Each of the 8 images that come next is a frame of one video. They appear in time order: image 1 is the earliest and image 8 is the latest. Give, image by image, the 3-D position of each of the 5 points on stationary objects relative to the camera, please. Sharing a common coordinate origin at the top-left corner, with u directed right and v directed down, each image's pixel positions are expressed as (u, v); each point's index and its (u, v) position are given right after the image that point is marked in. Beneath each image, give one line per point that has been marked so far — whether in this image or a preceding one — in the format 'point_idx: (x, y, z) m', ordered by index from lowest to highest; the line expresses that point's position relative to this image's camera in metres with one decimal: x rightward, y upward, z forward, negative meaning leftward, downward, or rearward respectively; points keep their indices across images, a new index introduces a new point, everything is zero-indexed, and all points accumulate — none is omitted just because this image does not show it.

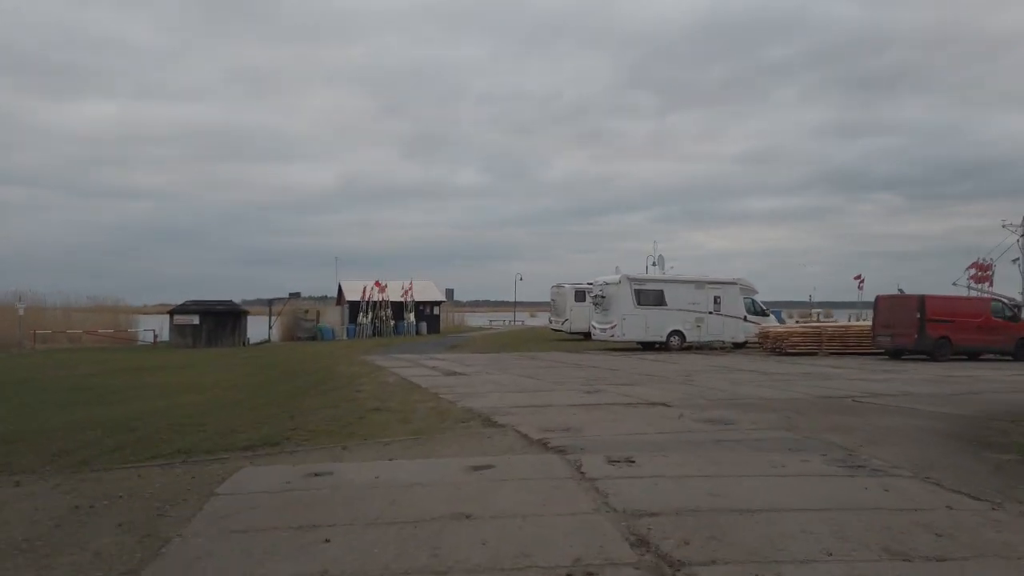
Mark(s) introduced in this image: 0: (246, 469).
0: (-2.9, -2.0, +8.4) m
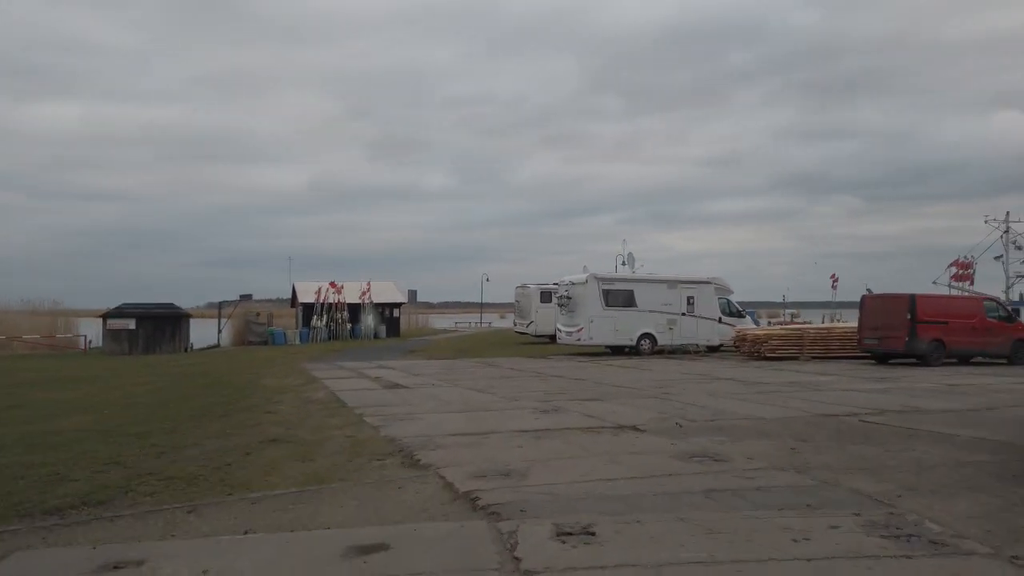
0: (-3.6, -2.0, +5.6) m
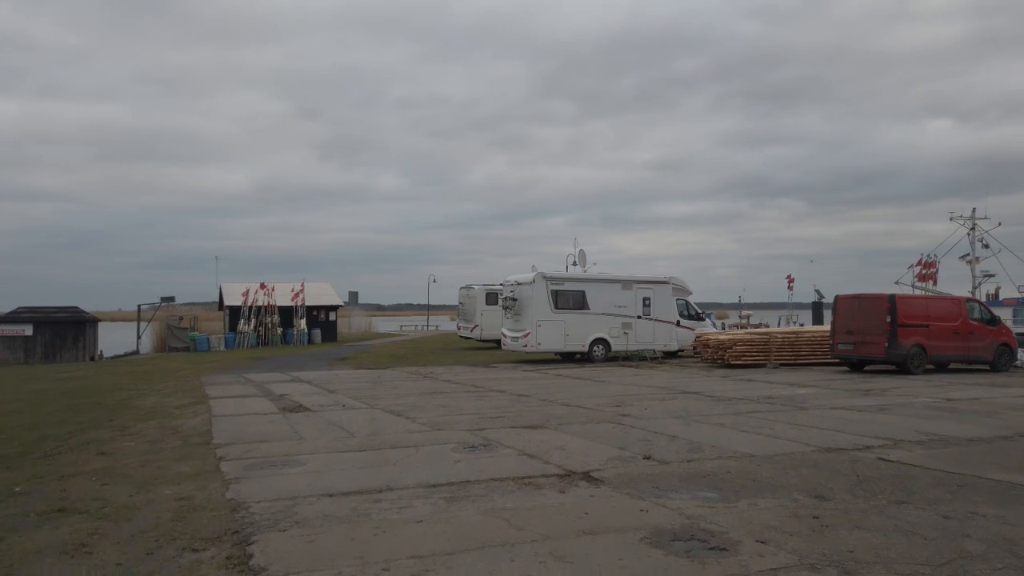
0: (-4.2, -1.9, +2.3) m
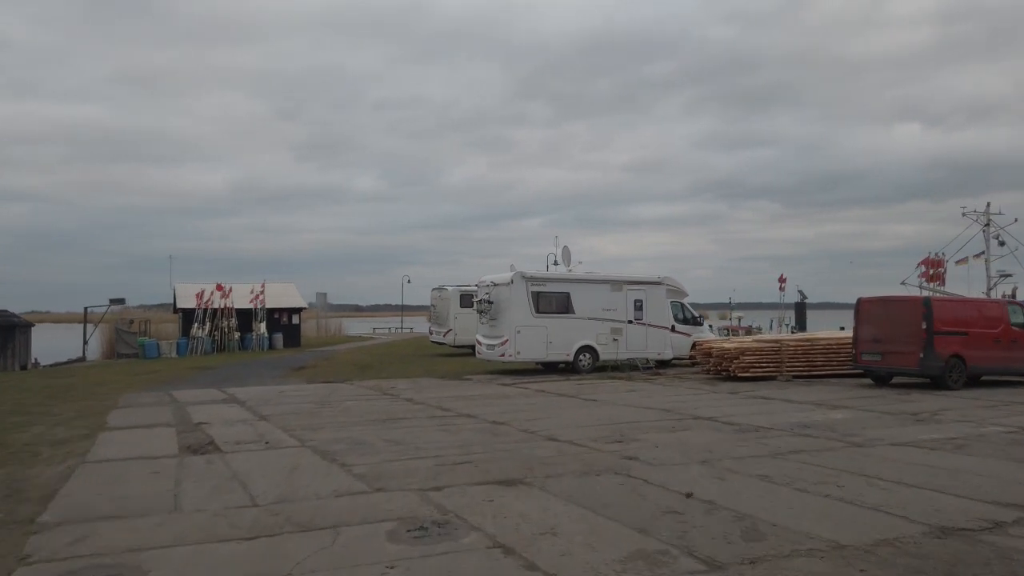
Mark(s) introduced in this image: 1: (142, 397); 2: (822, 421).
0: (-4.3, -2.0, -1.1) m
1: (-9.2, -2.7, +19.0) m
2: (+5.6, -2.4, +13.6) m
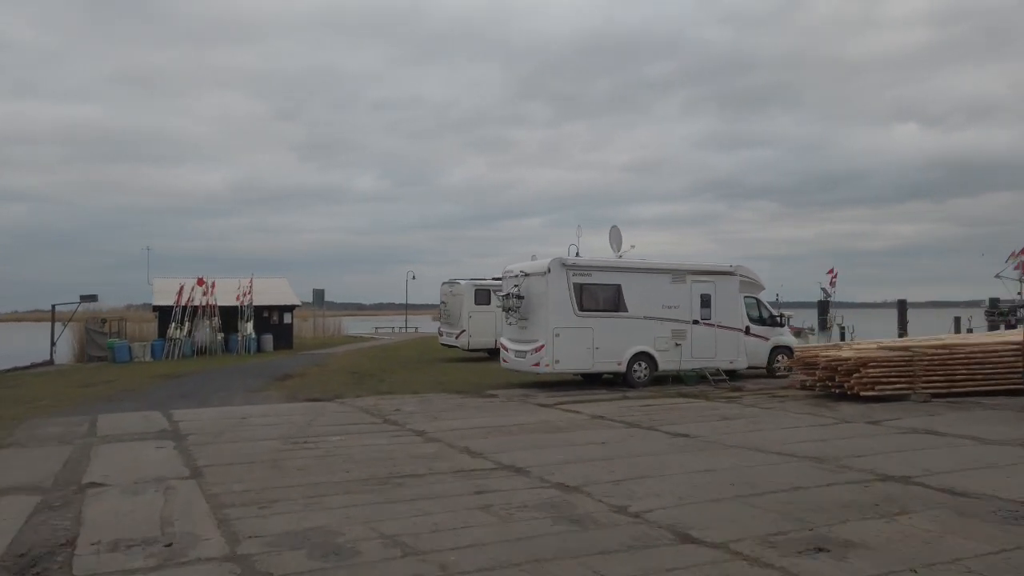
0: (-3.5, -1.8, -6.3) m
1: (-8.3, -2.5, +13.7) m
2: (+6.4, -2.1, +8.3) m
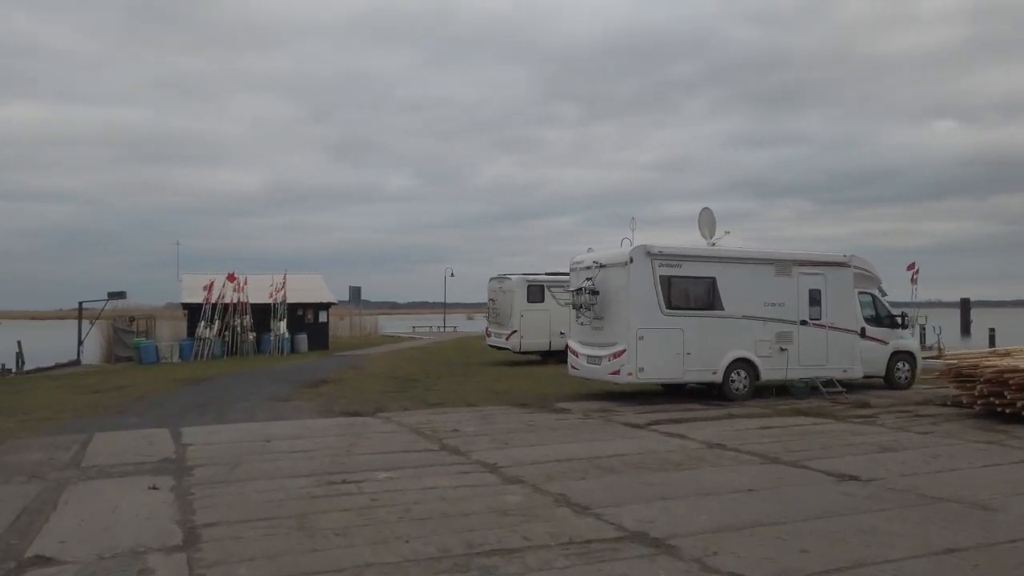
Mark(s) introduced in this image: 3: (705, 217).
0: (-3.0, -1.7, -9.3) m
1: (-7.0, -2.4, +11.0) m
2: (+7.5, -2.0, +4.9) m
3: (+4.3, +1.6, +16.9) m
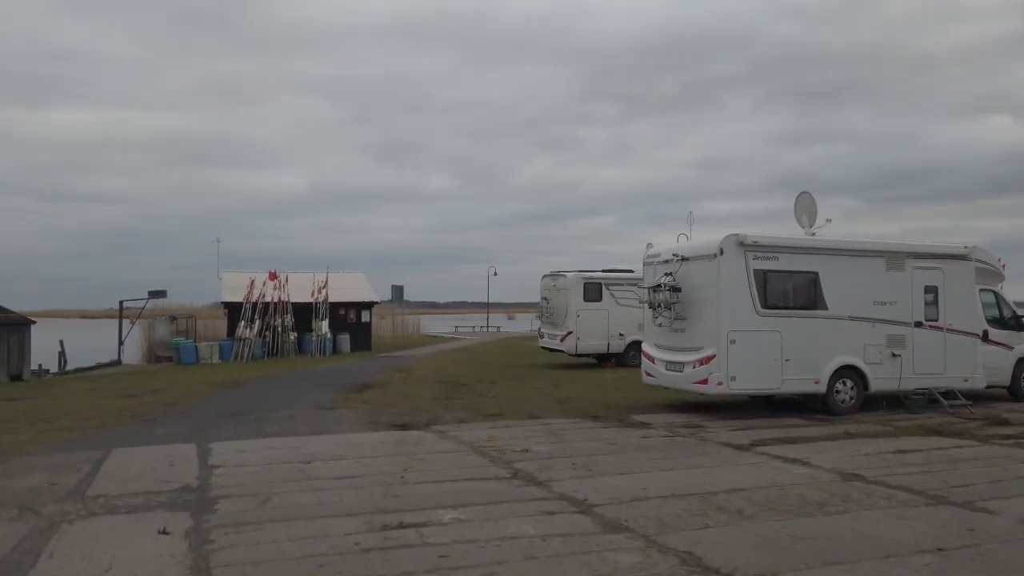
0: (-3.0, -1.6, -11.1) m
1: (-5.9, -2.3, +9.4) m
2: (+8.3, -2.0, +2.5) m
3: (+5.7, +1.7, +14.7) m
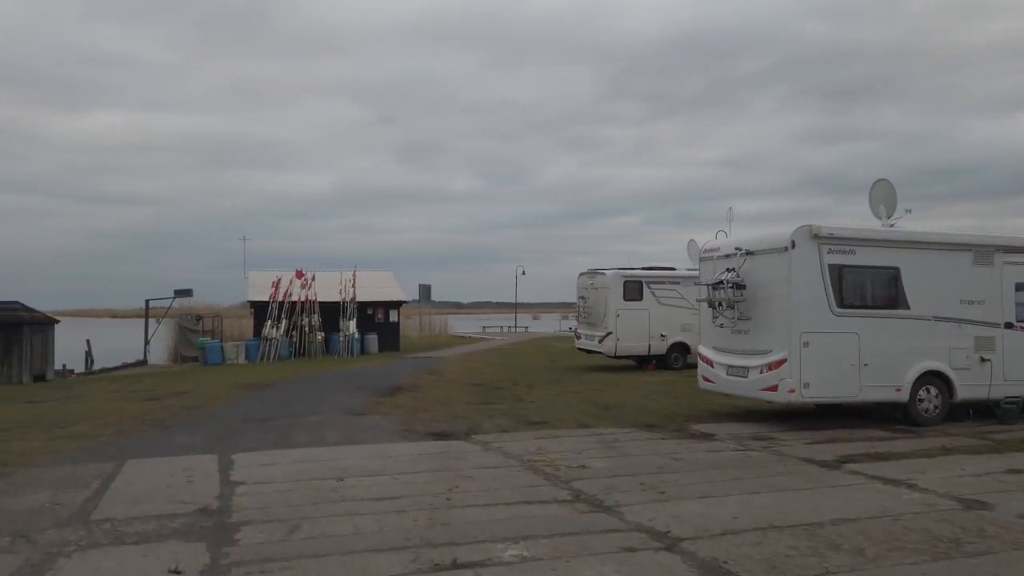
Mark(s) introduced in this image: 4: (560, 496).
0: (-3.0, -1.6, -12.2) m
1: (-5.3, -2.3, +8.4) m
2: (+8.7, -1.9, +1.1) m
3: (+6.5, +1.7, +13.3) m
4: (+0.5, -2.2, +8.1) m
